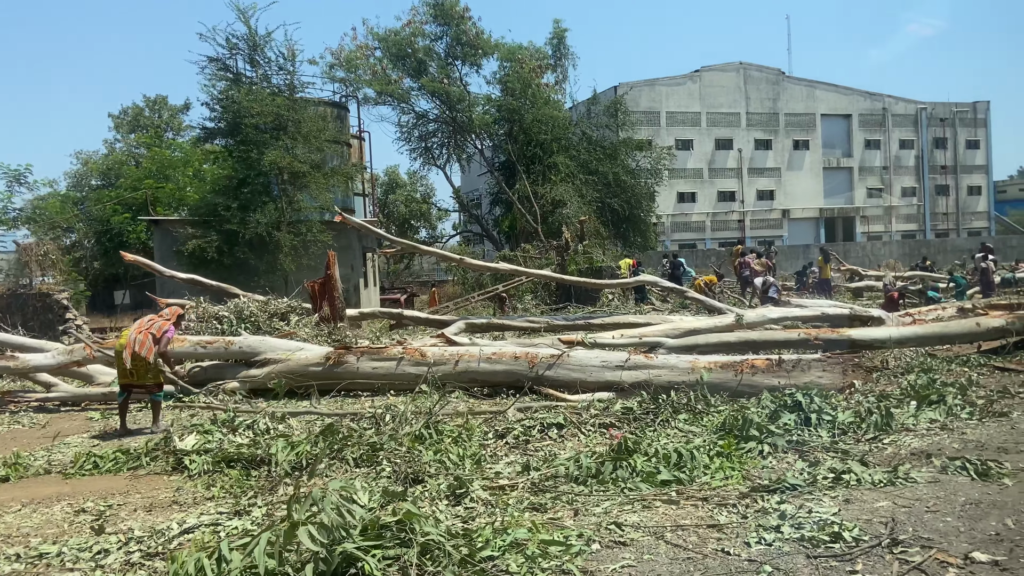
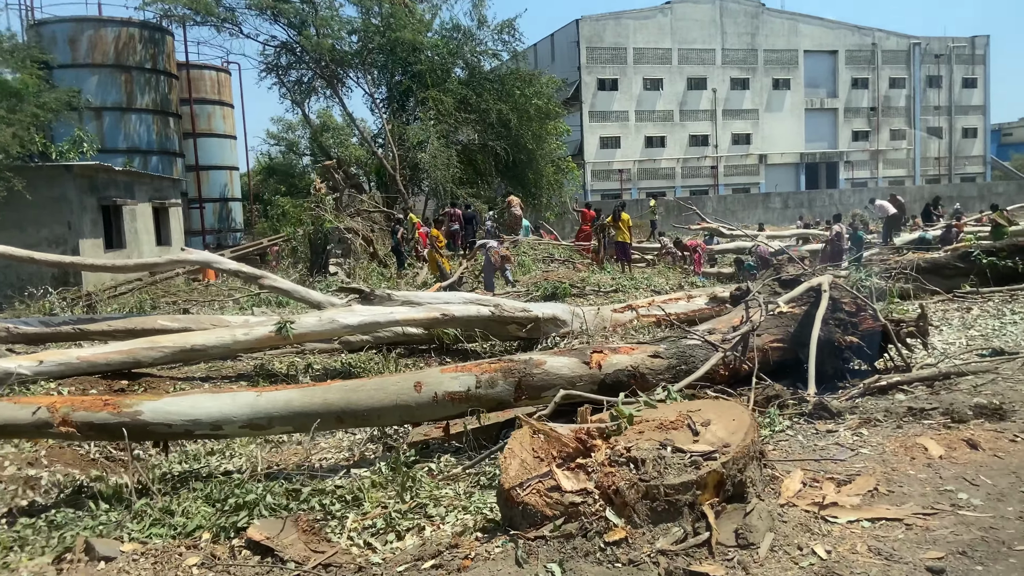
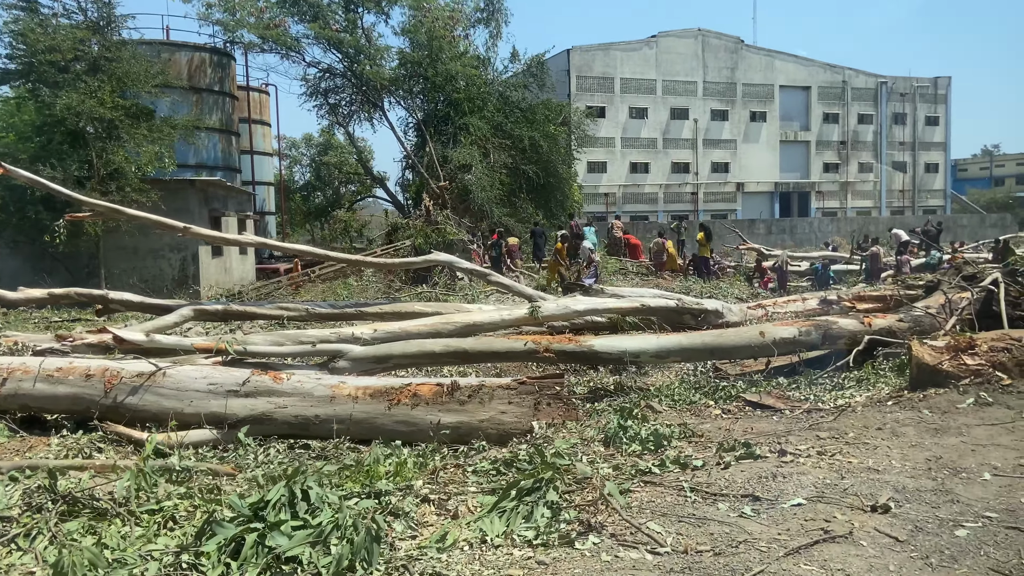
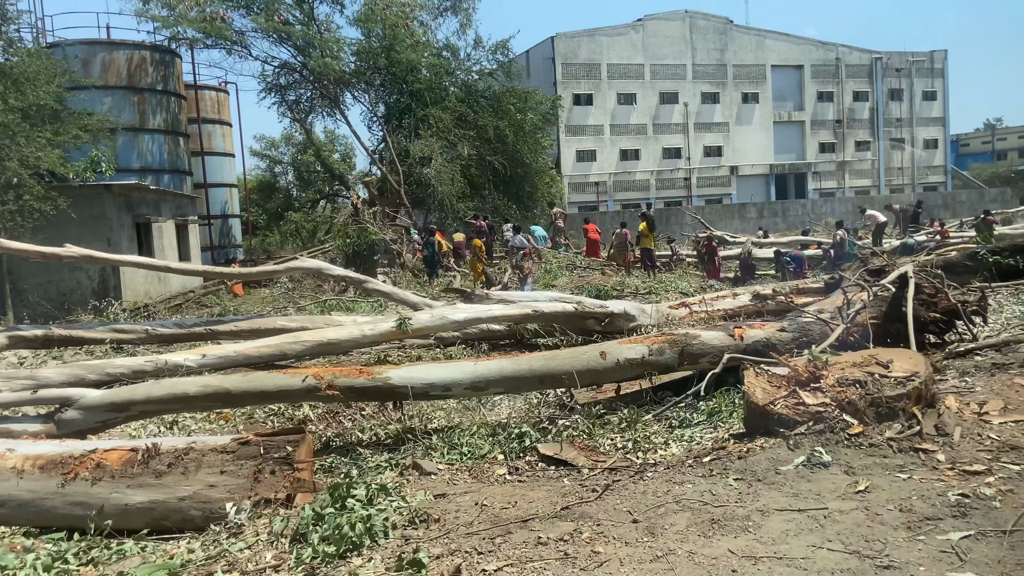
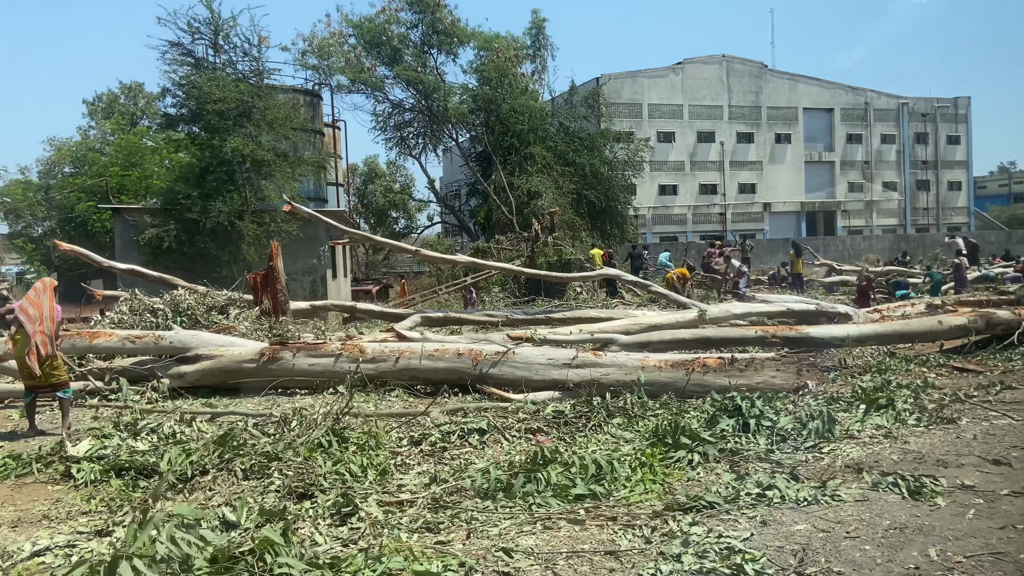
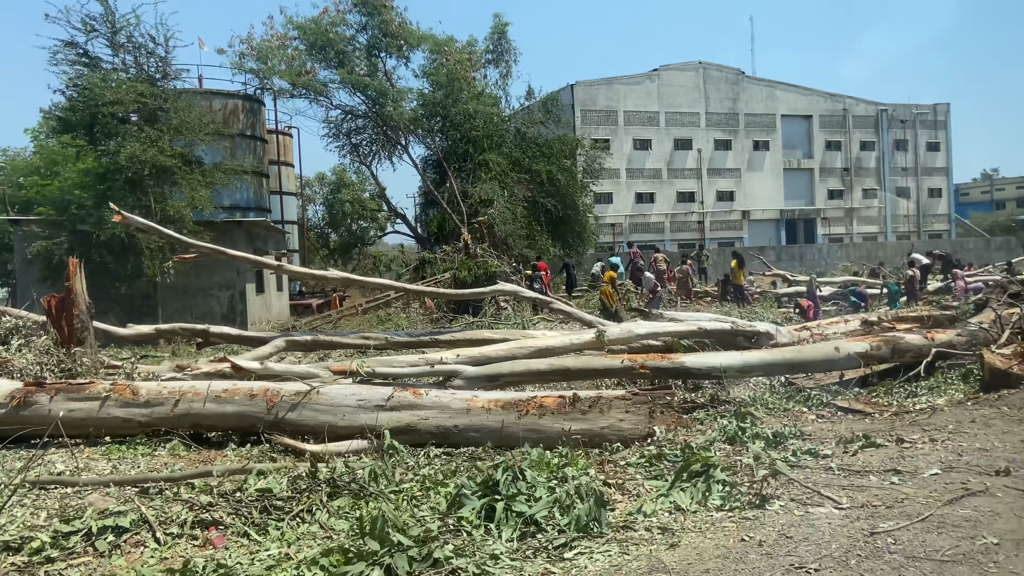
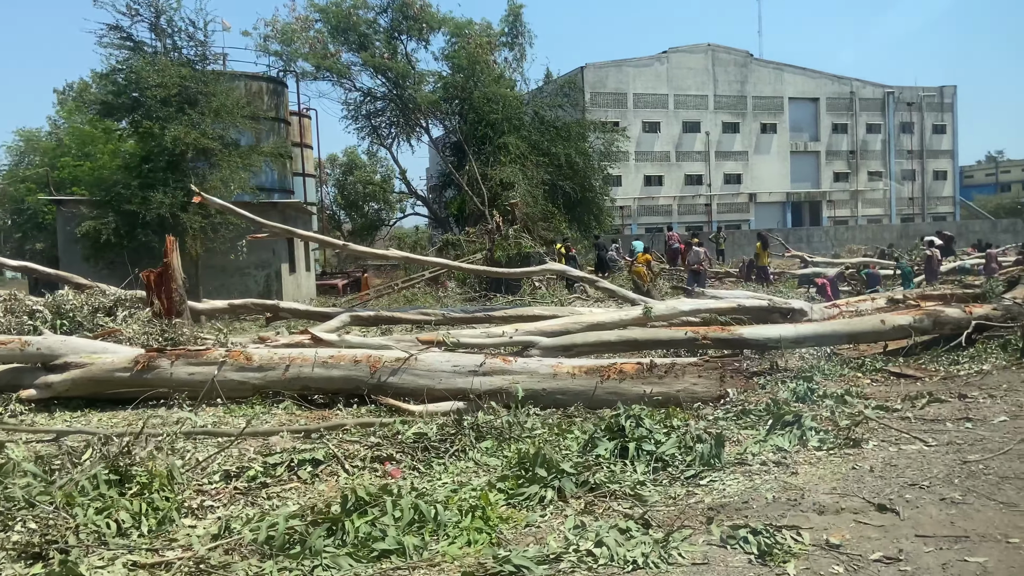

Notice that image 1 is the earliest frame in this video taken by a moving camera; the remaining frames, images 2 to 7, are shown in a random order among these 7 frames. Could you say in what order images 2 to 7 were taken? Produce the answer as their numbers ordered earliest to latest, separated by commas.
5, 7, 6, 3, 4, 2
